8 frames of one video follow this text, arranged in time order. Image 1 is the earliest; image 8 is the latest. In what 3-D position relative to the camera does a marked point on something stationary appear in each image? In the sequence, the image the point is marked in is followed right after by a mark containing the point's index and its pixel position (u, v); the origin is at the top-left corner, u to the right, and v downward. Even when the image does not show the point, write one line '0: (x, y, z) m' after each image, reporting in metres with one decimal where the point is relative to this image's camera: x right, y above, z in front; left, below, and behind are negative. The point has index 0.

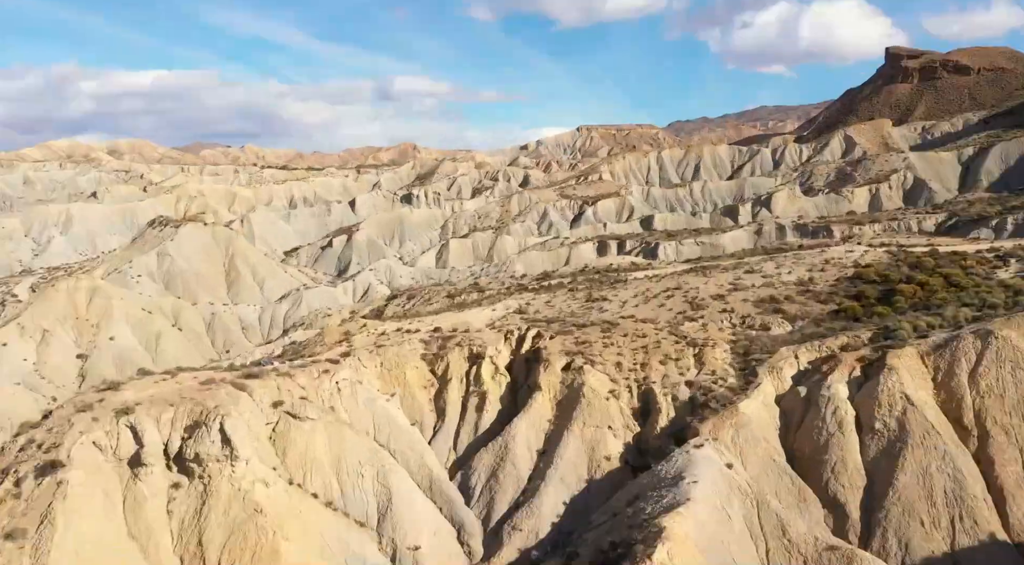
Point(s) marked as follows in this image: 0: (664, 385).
0: (+3.5, -2.2, +17.9) m
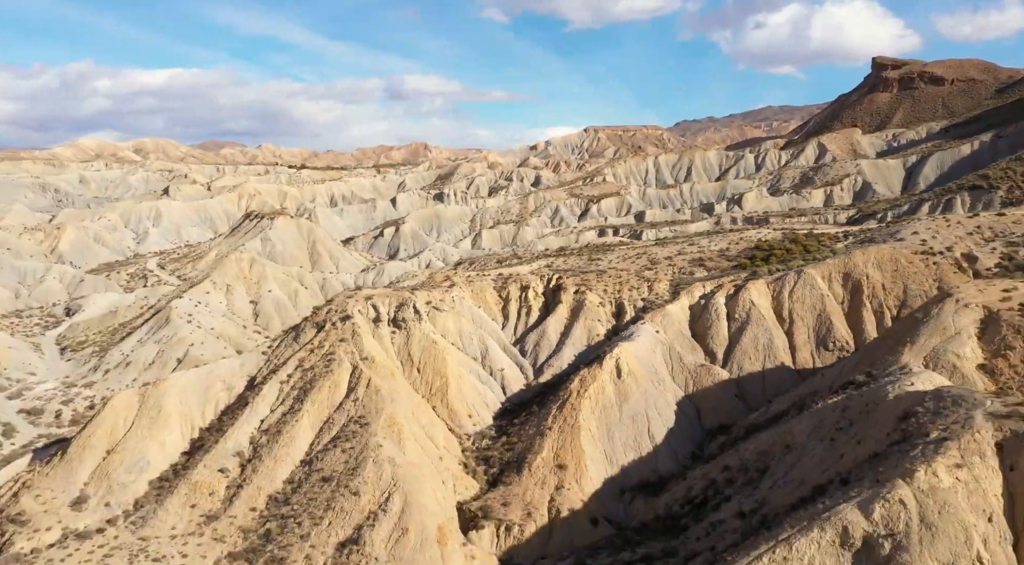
0: (+4.9, -0.6, +33.4) m
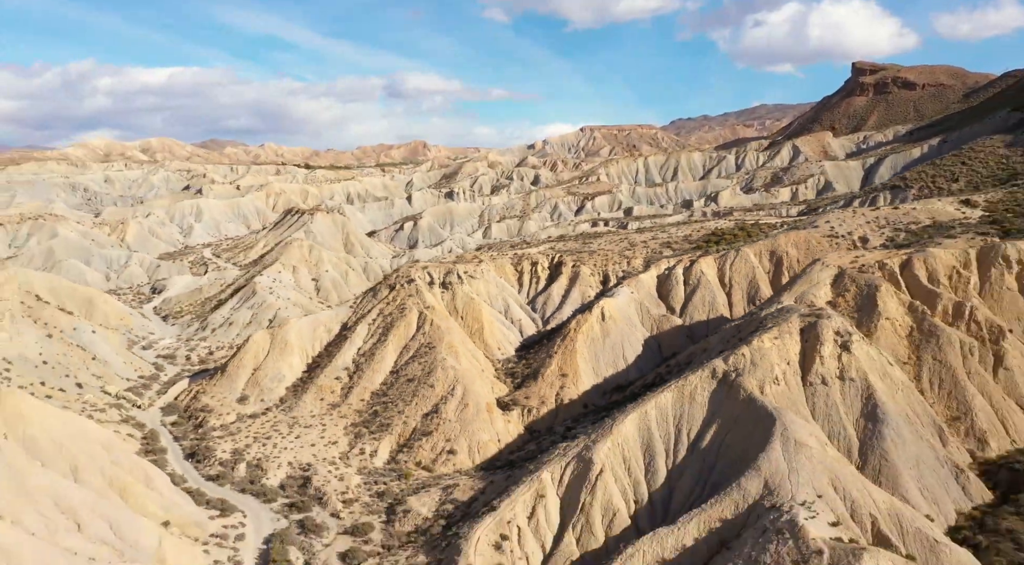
0: (+5.7, +0.7, +45.1) m
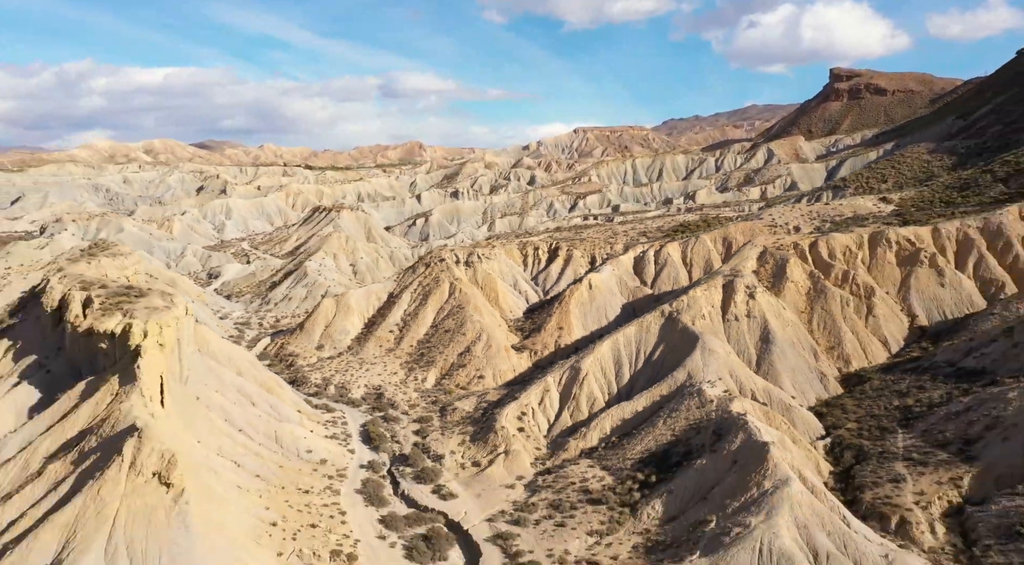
0: (+6.2, +2.1, +56.8) m
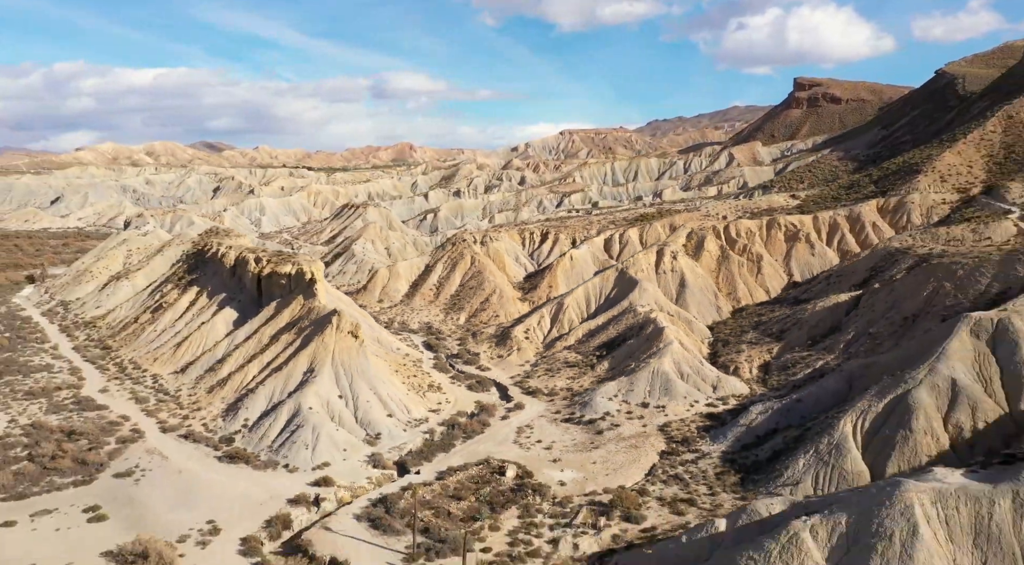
0: (+6.3, +4.4, +76.3) m
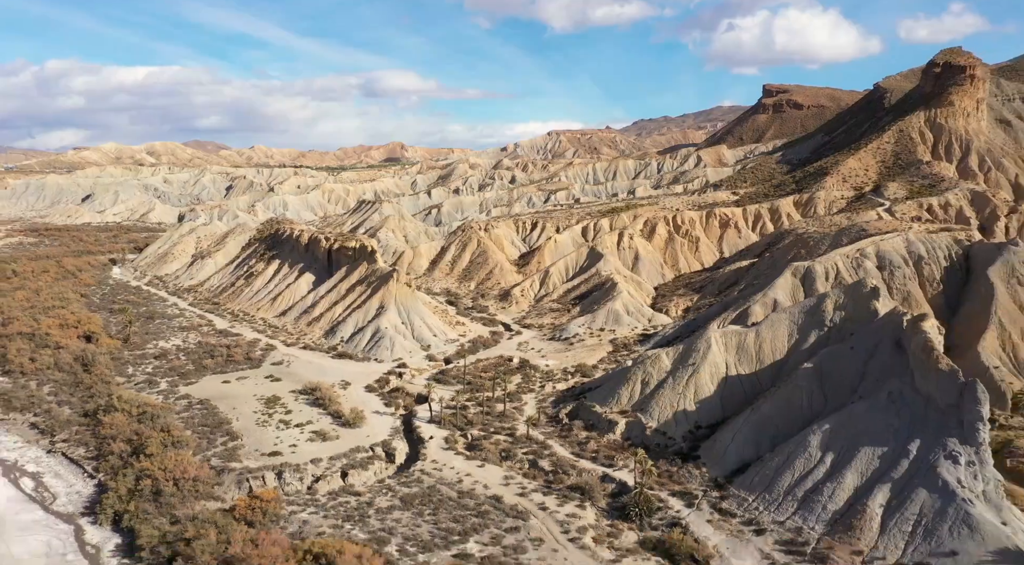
0: (+5.9, +6.8, +95.5) m
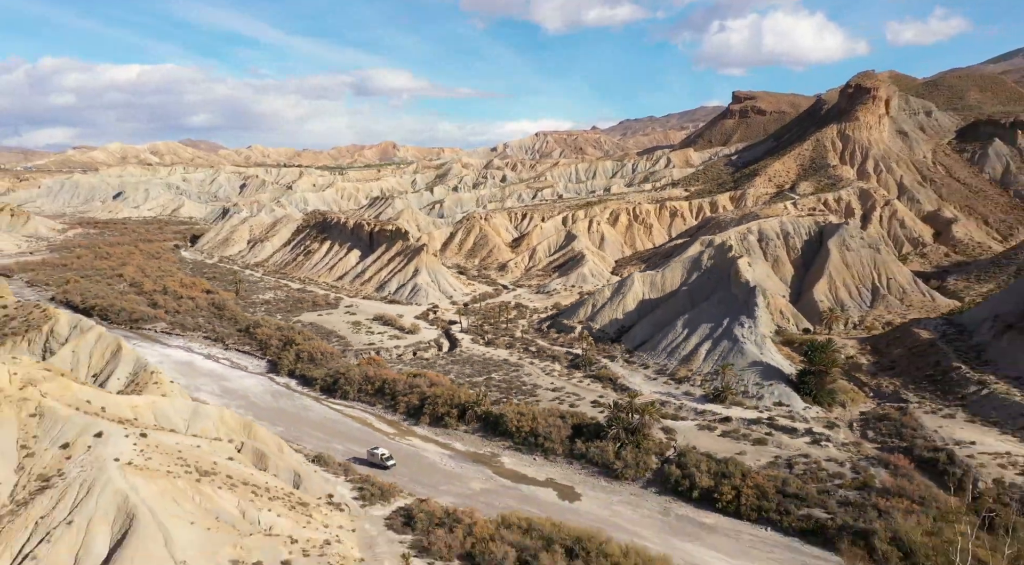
0: (+5.1, +9.8, +118.2) m
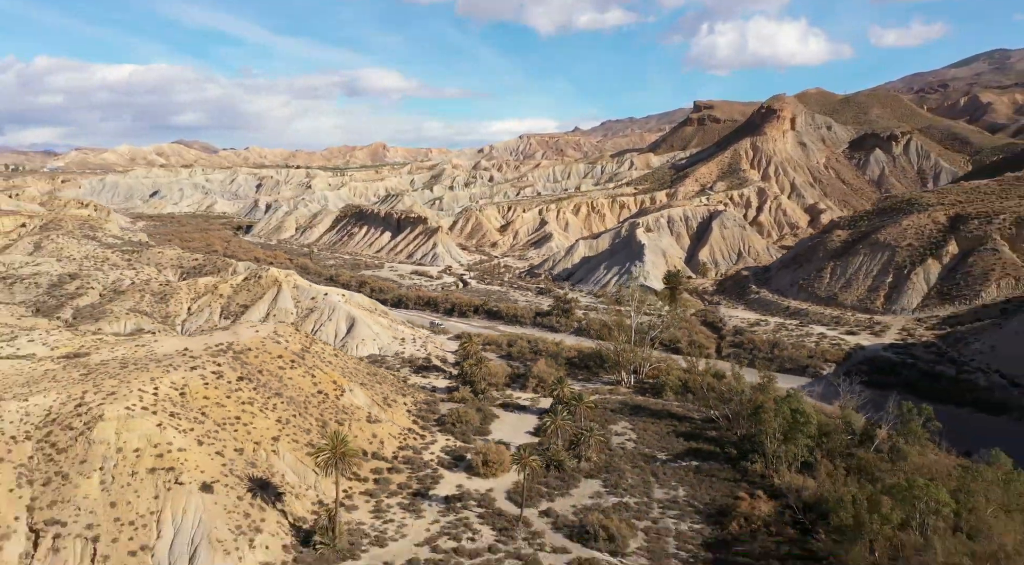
0: (+2.8, +13.9, +152.3) m
